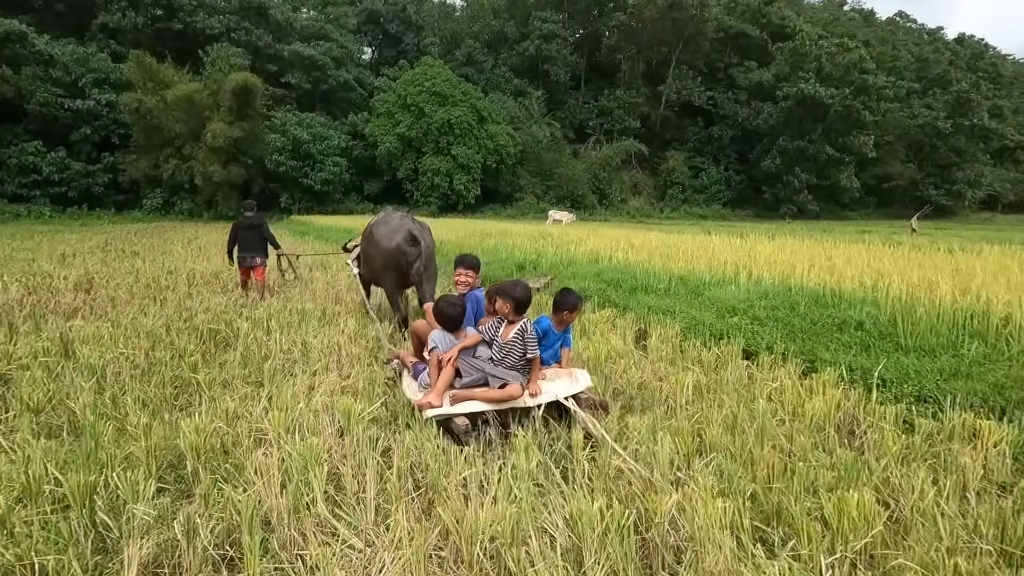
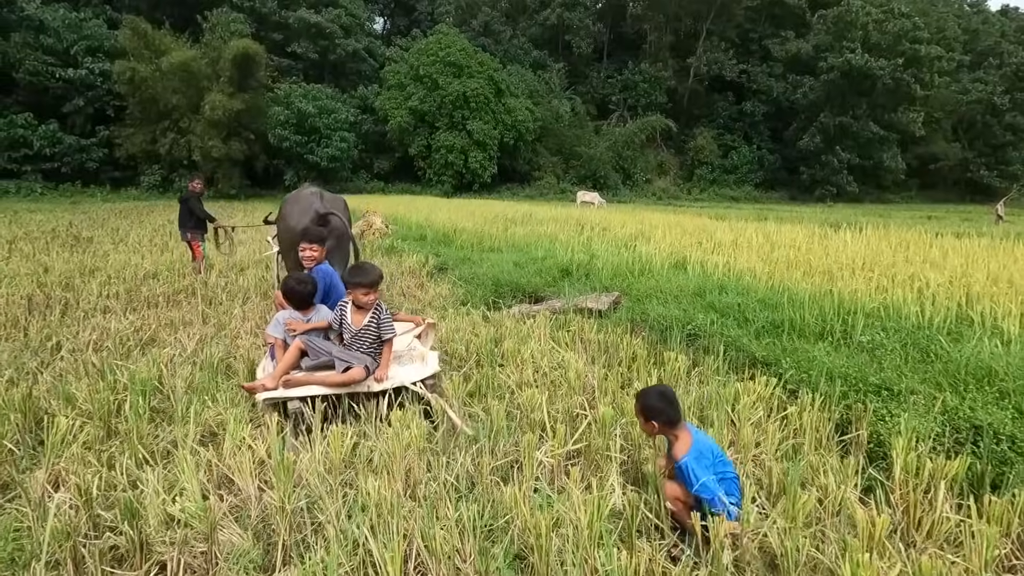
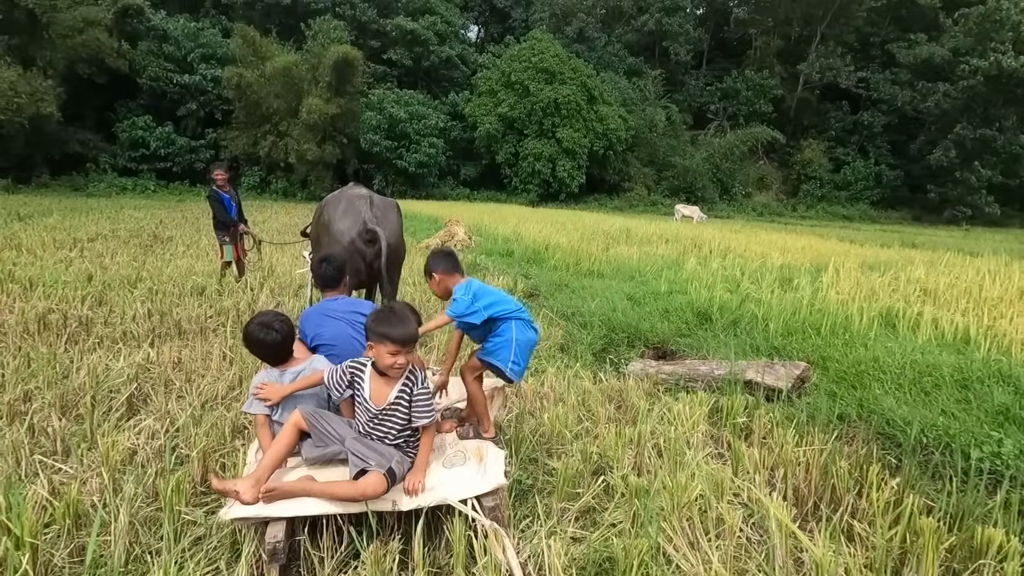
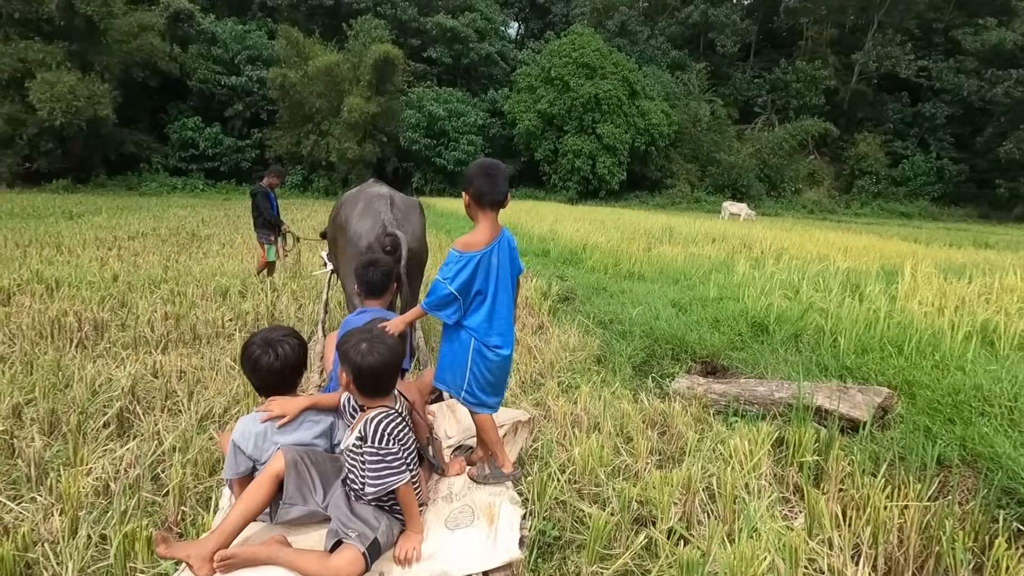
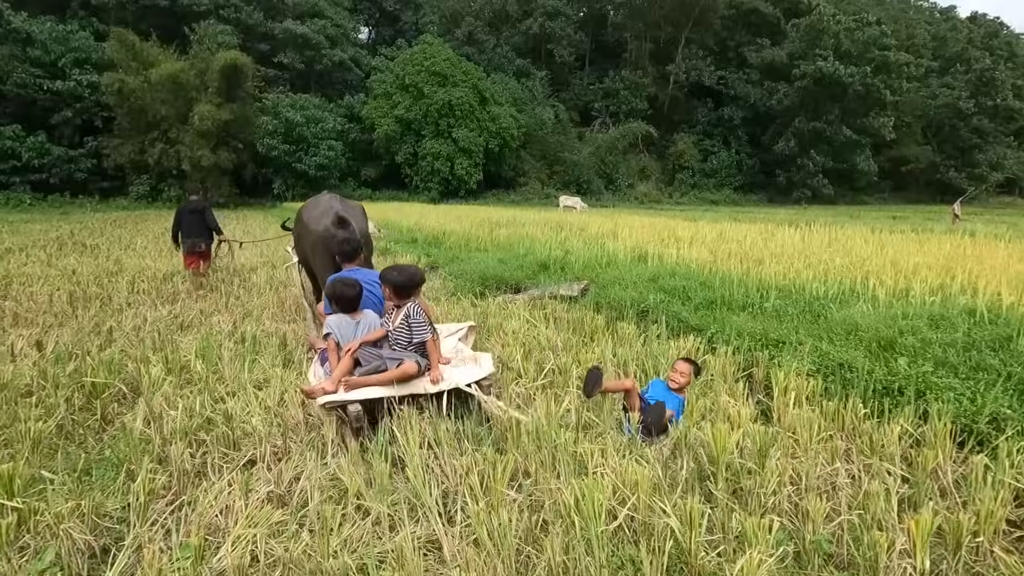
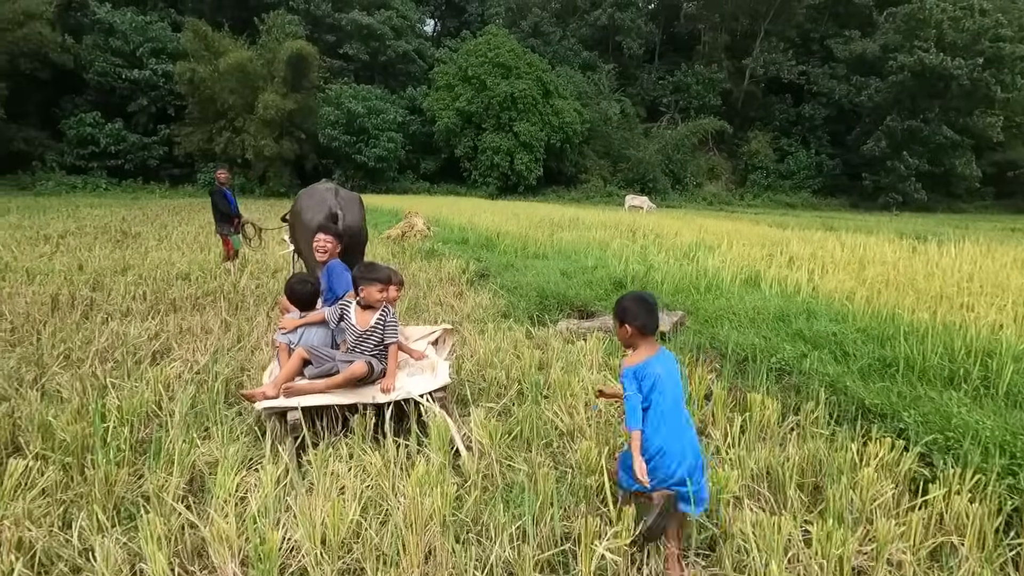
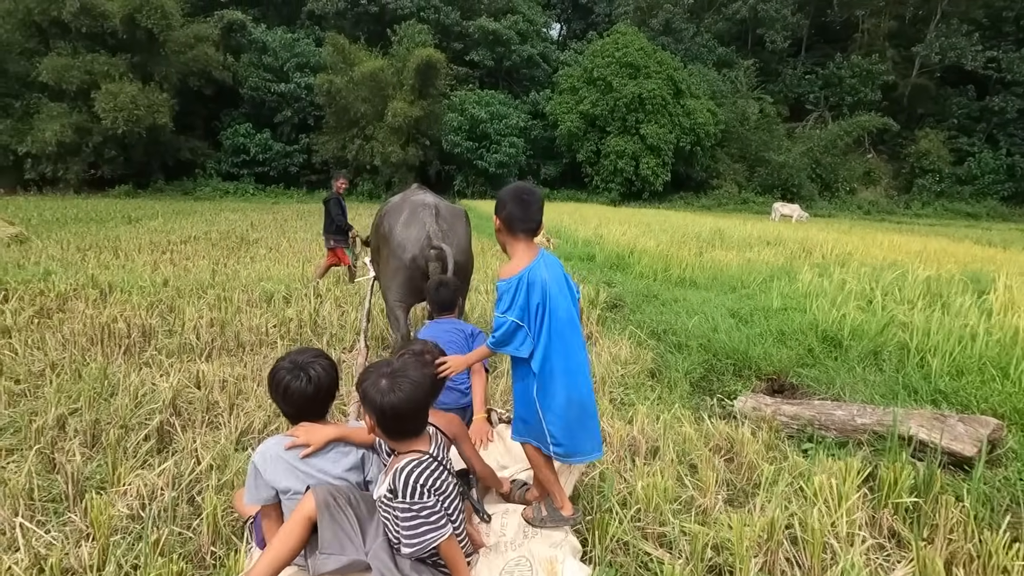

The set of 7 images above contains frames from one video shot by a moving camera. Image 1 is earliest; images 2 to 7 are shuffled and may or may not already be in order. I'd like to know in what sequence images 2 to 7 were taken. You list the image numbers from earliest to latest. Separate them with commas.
5, 2, 6, 3, 4, 7
